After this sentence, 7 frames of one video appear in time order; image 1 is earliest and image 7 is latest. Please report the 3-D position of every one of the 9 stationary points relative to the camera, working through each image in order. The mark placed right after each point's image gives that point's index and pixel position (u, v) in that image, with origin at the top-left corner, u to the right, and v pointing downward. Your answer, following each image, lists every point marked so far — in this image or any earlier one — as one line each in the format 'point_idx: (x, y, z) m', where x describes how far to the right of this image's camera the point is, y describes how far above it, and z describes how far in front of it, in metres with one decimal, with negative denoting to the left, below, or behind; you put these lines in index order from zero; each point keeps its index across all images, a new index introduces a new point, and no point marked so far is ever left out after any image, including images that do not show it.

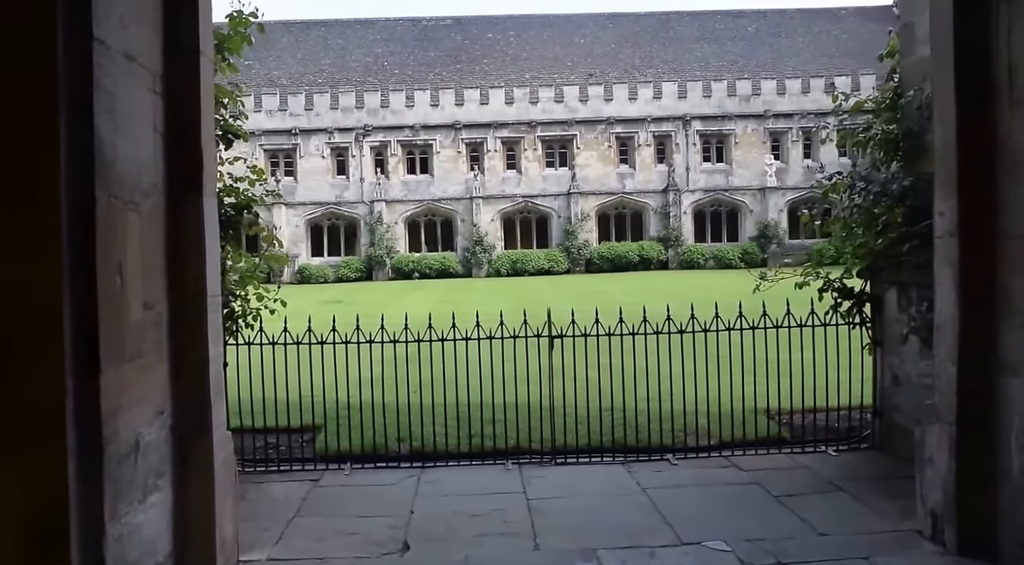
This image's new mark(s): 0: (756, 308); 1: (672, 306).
0: (+4.2, -0.4, +14.4) m
1: (+3.1, -0.4, +15.8) m
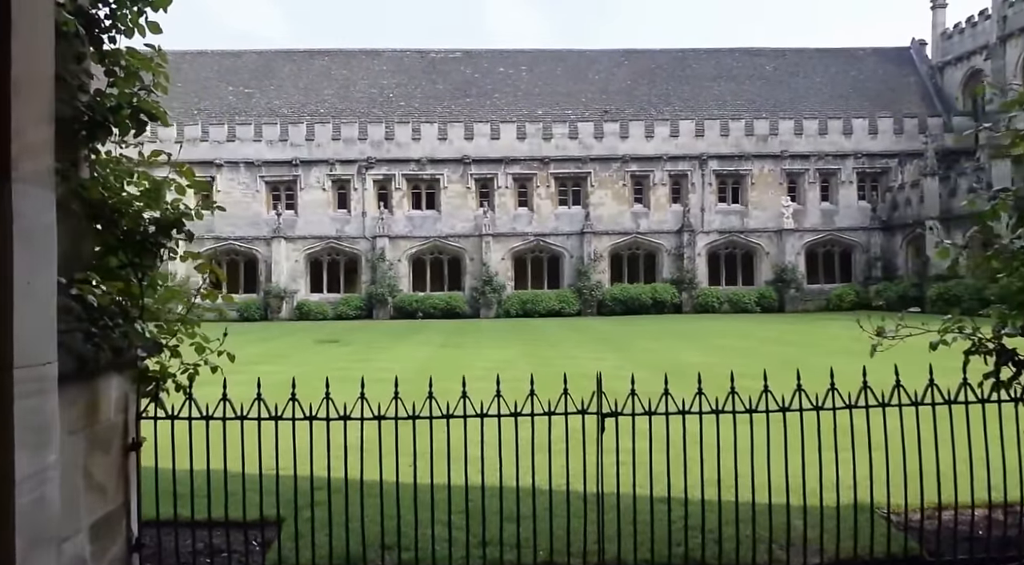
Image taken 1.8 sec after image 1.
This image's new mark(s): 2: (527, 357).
0: (+4.4, -1.2, +12.8) m
1: (+3.2, -1.2, +14.2) m
2: (+0.4, -1.2, +14.1) m
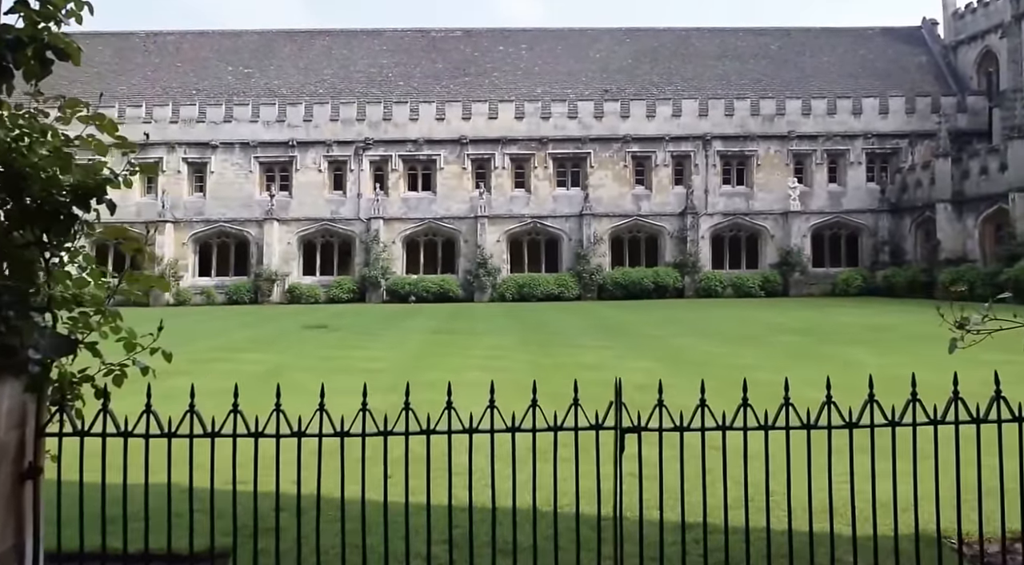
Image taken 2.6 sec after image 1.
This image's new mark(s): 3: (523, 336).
0: (+4.3, -1.0, +12.2) m
1: (+3.1, -0.9, +13.6) m
2: (+0.2, -1.0, +13.6) m
3: (+0.2, -1.0, +15.2) m
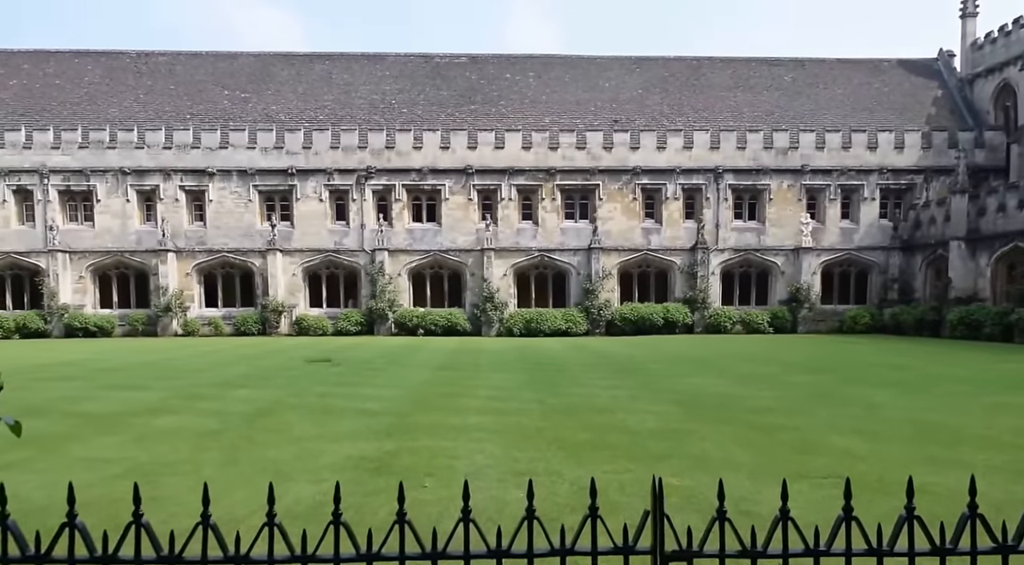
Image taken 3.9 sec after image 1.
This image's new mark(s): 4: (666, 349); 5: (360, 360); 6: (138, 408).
0: (+4.4, -1.5, +11.3) m
1: (+3.2, -1.5, +12.7) m
2: (+0.3, -1.5, +12.7) m
3: (+0.4, -1.6, +14.3) m
4: (+3.6, -1.6, +19.6) m
5: (-3.1, -1.6, +16.8) m
6: (-4.3, -1.4, +9.5) m
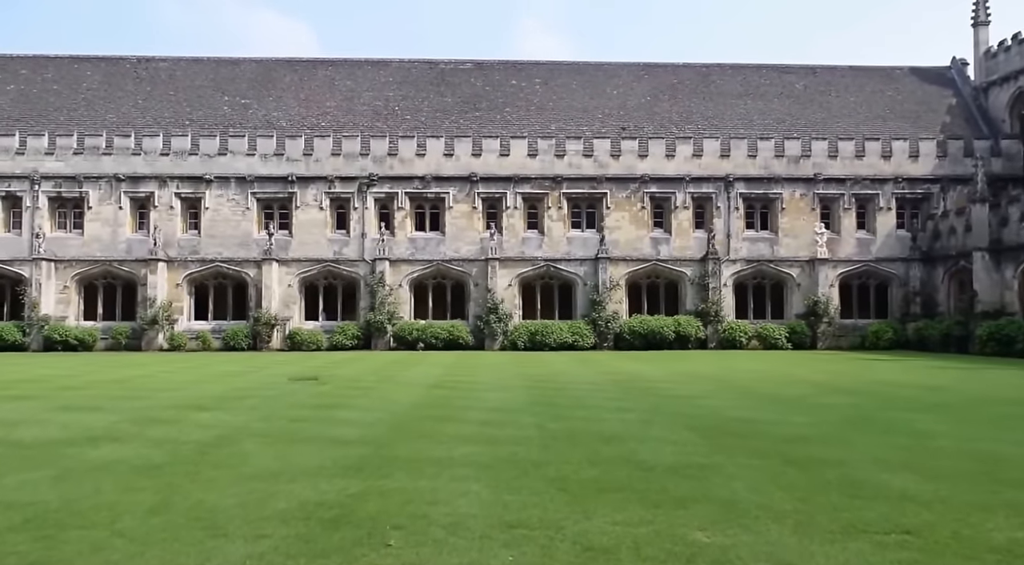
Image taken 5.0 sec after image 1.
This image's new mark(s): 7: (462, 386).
0: (+4.3, -1.6, +10.1) m
1: (+3.2, -1.7, +11.5) m
2: (+0.3, -1.7, +11.5) m
3: (+0.4, -1.7, +13.1) m
4: (+3.6, -1.8, +18.4) m
5: (-3.1, -1.8, +15.7) m
6: (-4.3, -1.5, +8.4) m
7: (-0.9, -1.8, +14.2) m
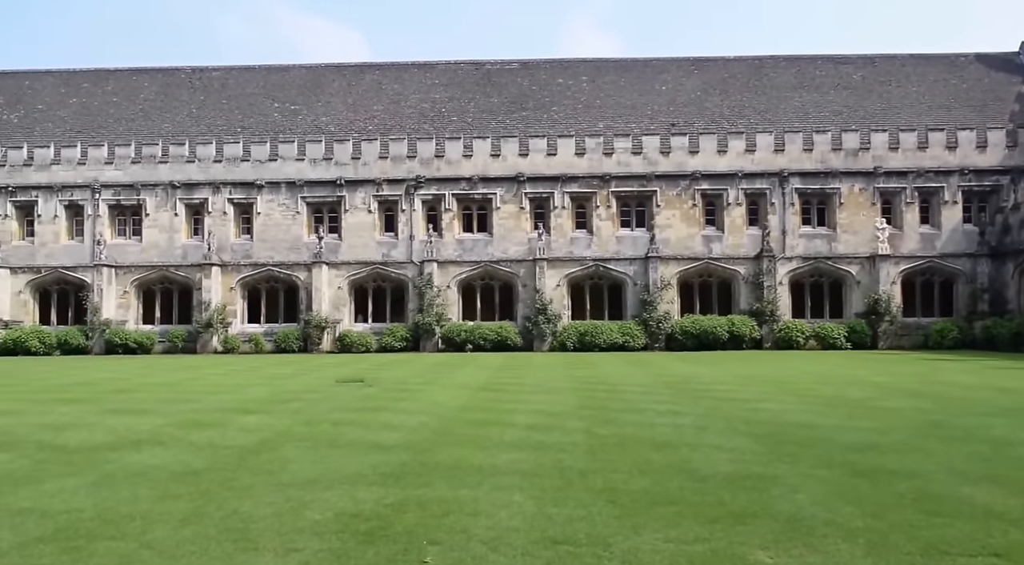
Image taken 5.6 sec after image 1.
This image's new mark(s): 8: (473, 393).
0: (+4.9, -1.6, +9.5) m
1: (+3.8, -1.6, +11.0) m
2: (+0.9, -1.7, +11.1) m
3: (+1.1, -1.7, +12.7) m
4: (+4.7, -1.8, +17.8) m
5: (-2.2, -1.8, +15.5) m
6: (-3.9, -1.6, +8.3) m
7: (-0.1, -1.8, +13.9) m
8: (-0.6, -1.8, +13.1) m
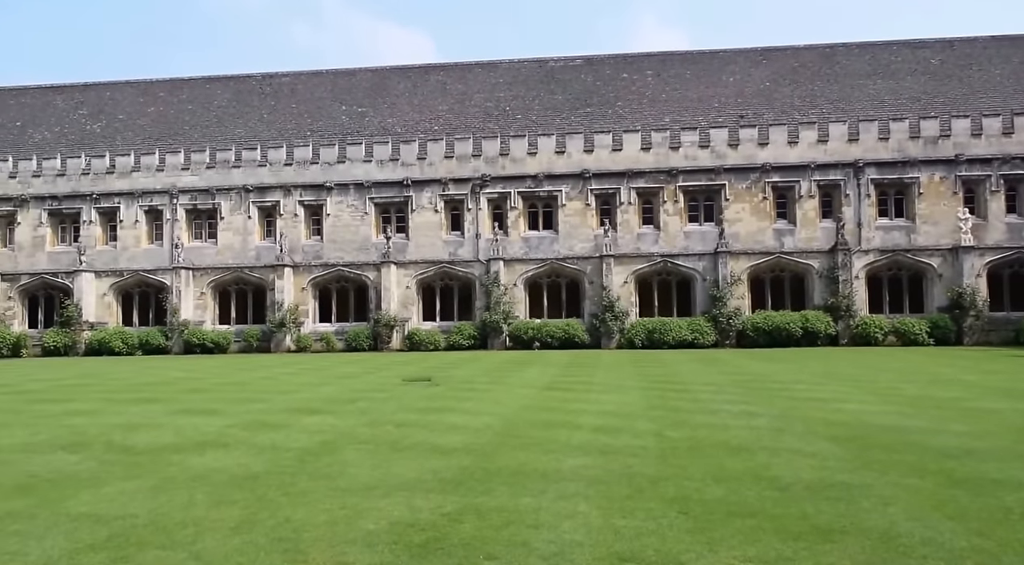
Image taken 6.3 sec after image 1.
0: (+5.6, -1.5, +9.0) m
1: (+4.6, -1.6, +10.5) m
2: (+1.8, -1.7, +10.9) m
3: (+2.1, -1.7, +12.5) m
4: (+6.1, -1.7, +17.2) m
5: (-0.9, -1.8, +15.5) m
6: (-3.2, -1.6, +8.5) m
7: (+1.0, -1.7, +13.7) m
8: (+0.4, -1.7, +13.1) m
